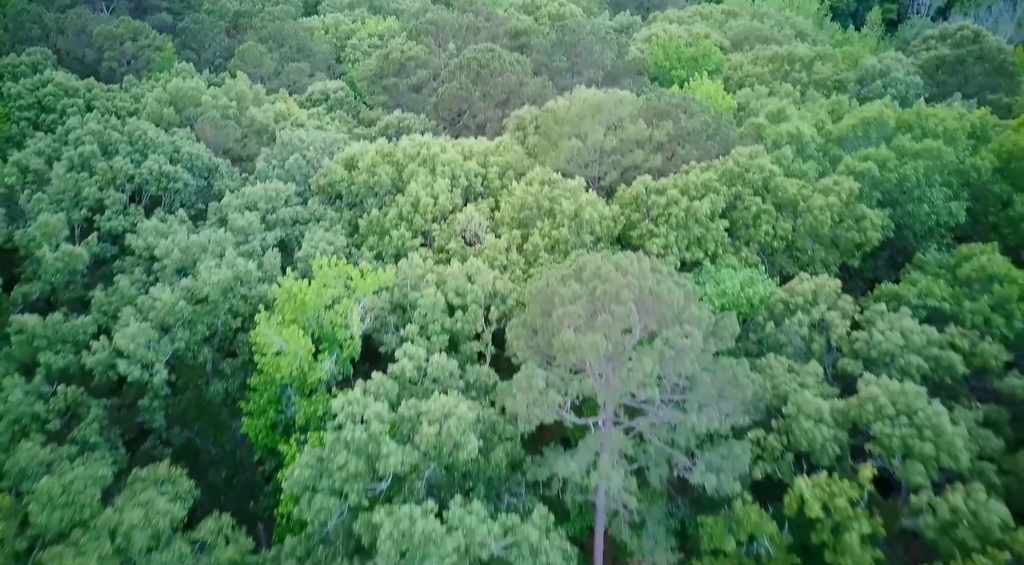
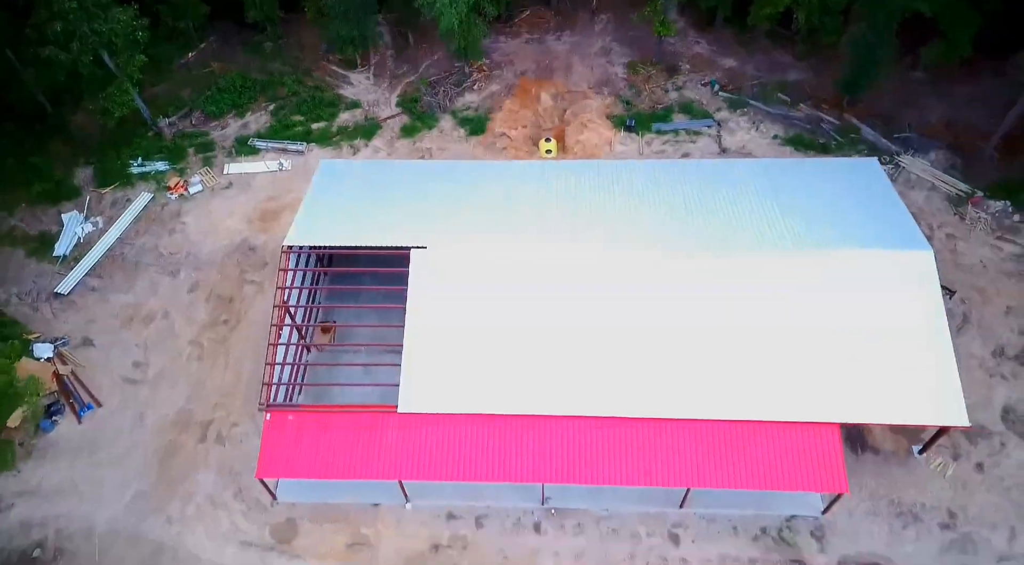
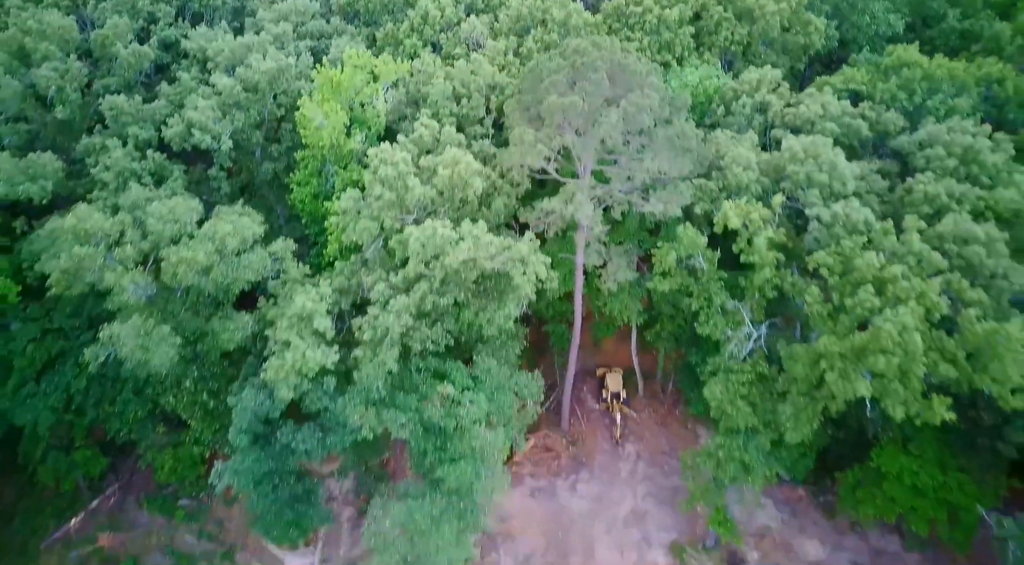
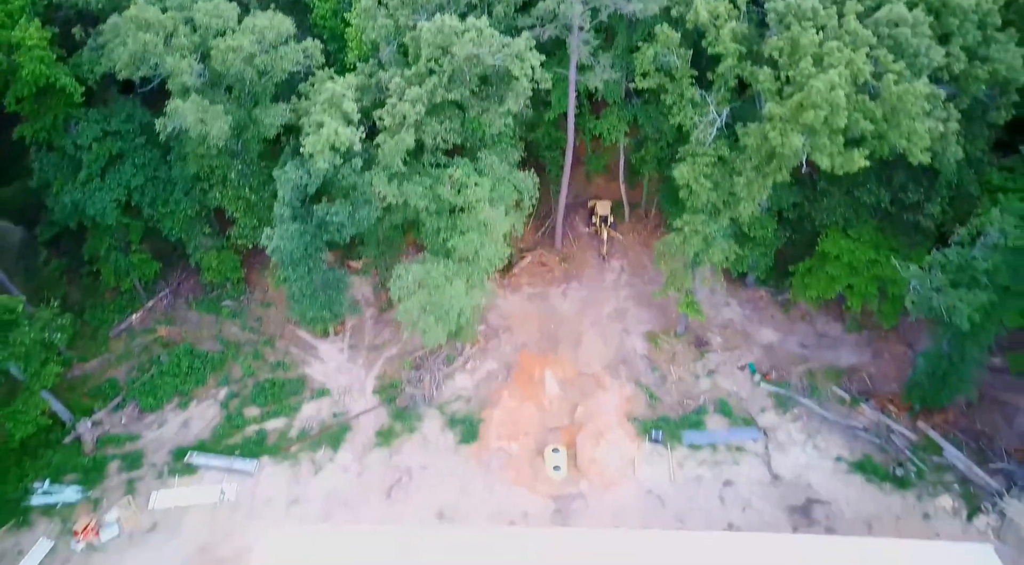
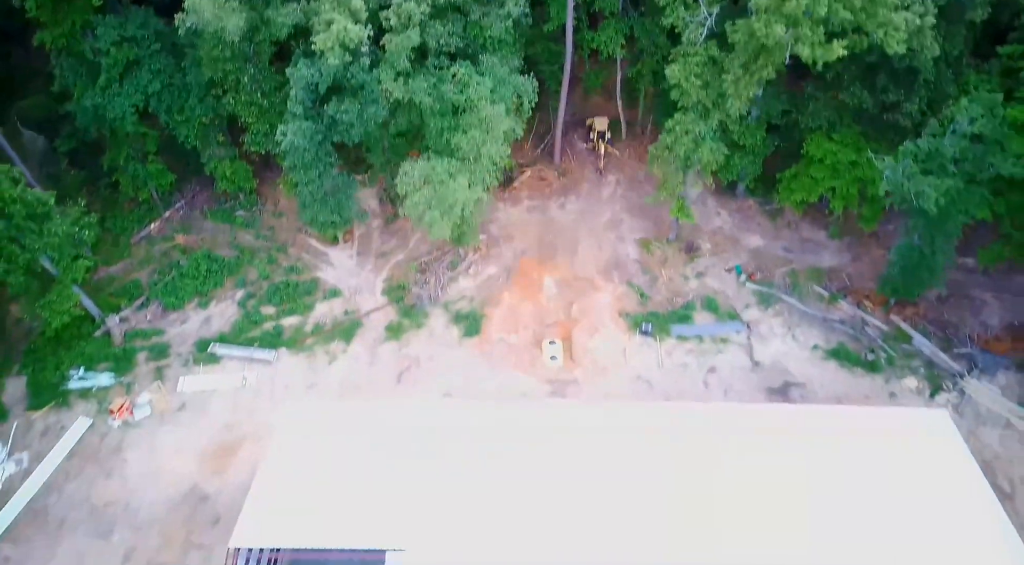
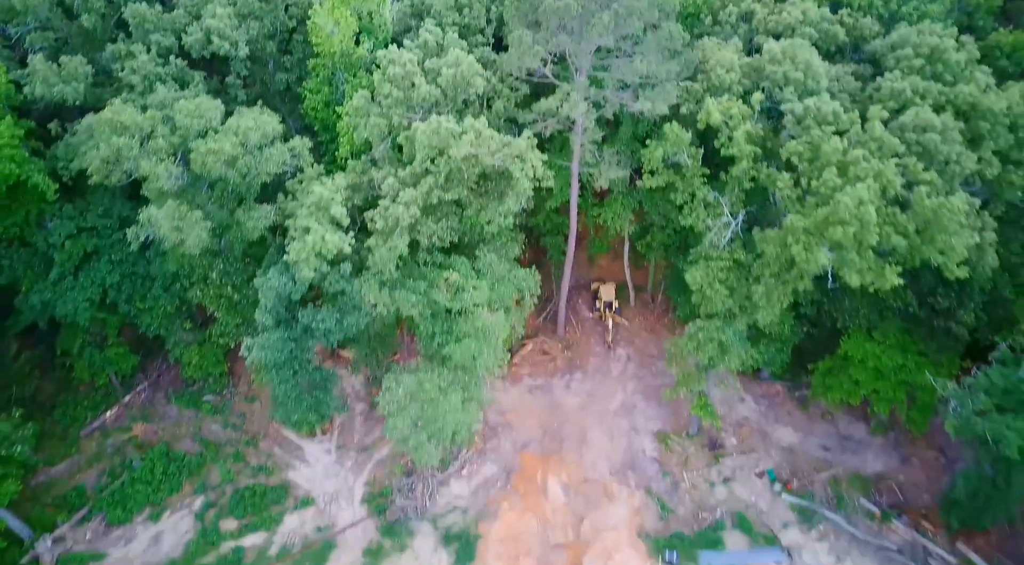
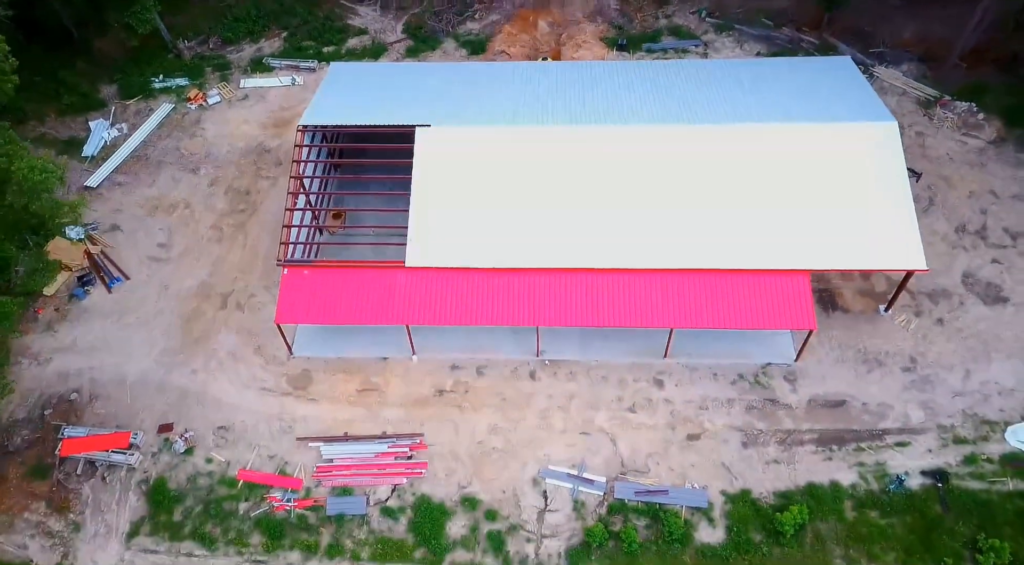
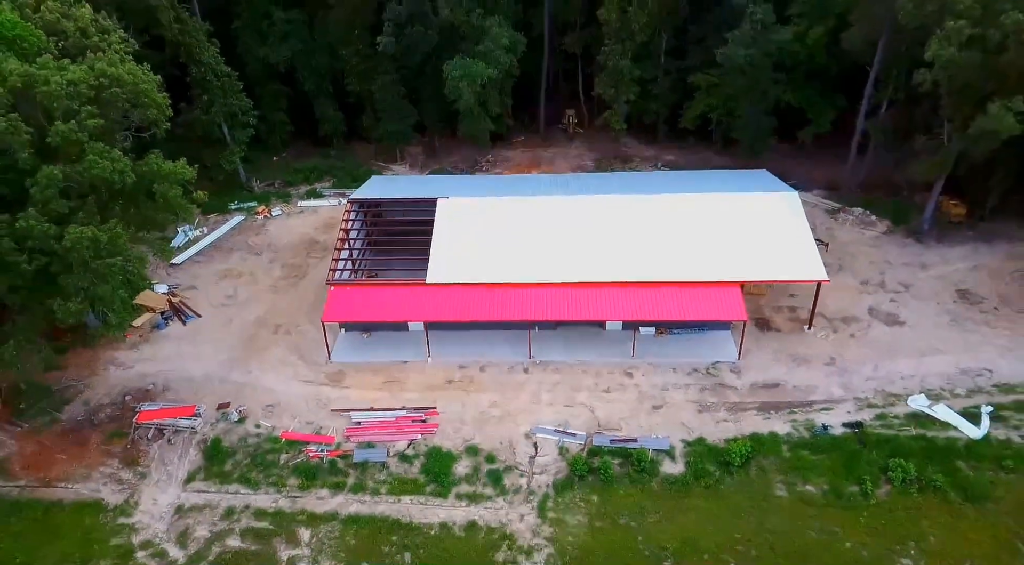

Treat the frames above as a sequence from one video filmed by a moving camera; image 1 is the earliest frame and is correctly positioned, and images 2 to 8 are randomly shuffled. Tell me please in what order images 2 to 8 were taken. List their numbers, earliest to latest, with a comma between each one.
3, 6, 4, 5, 2, 7, 8
